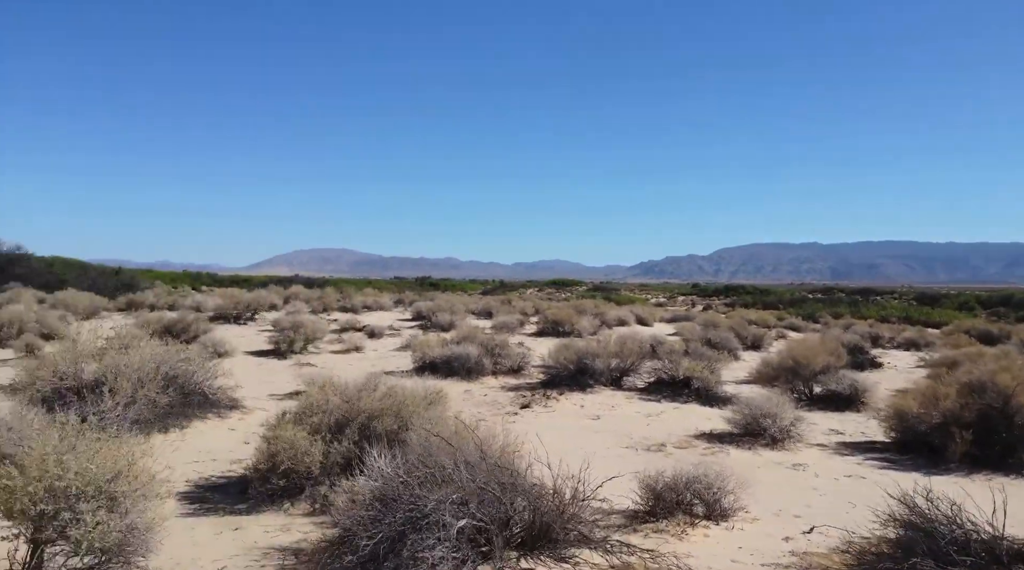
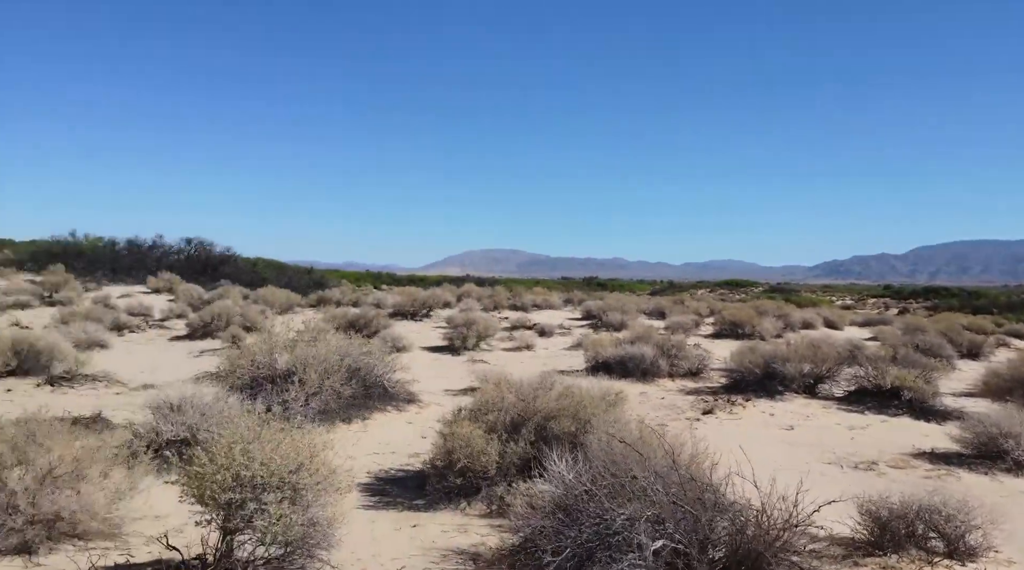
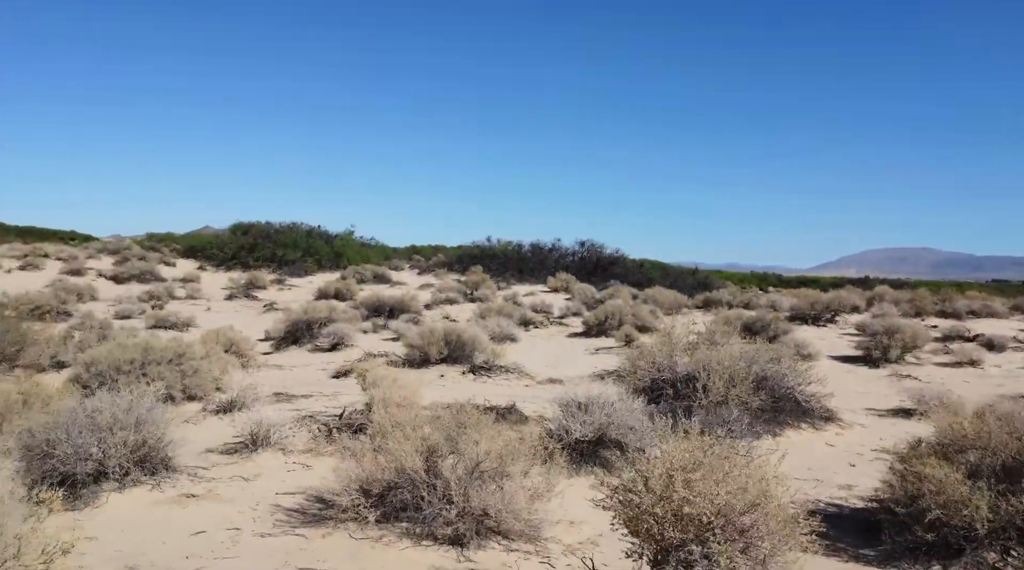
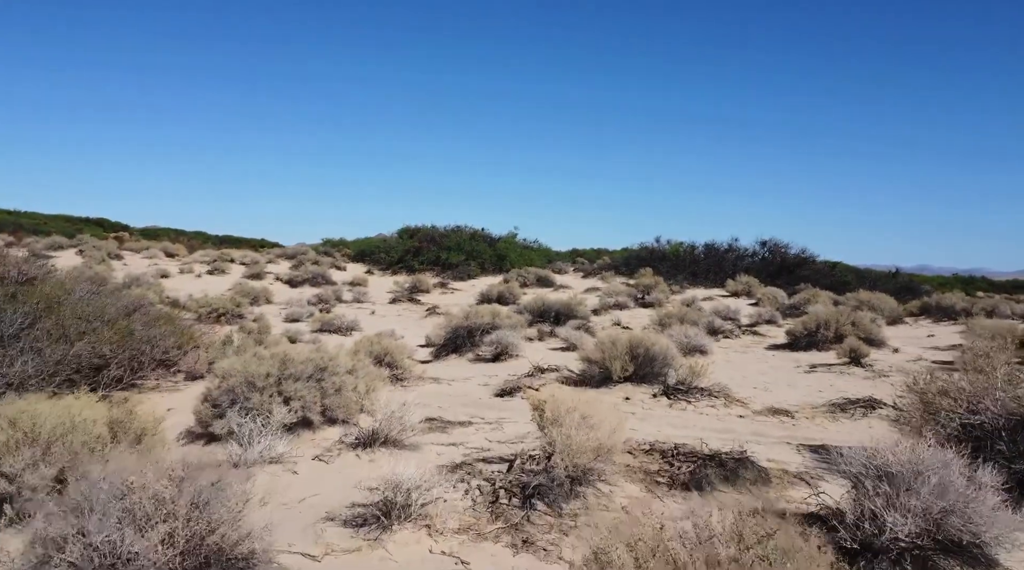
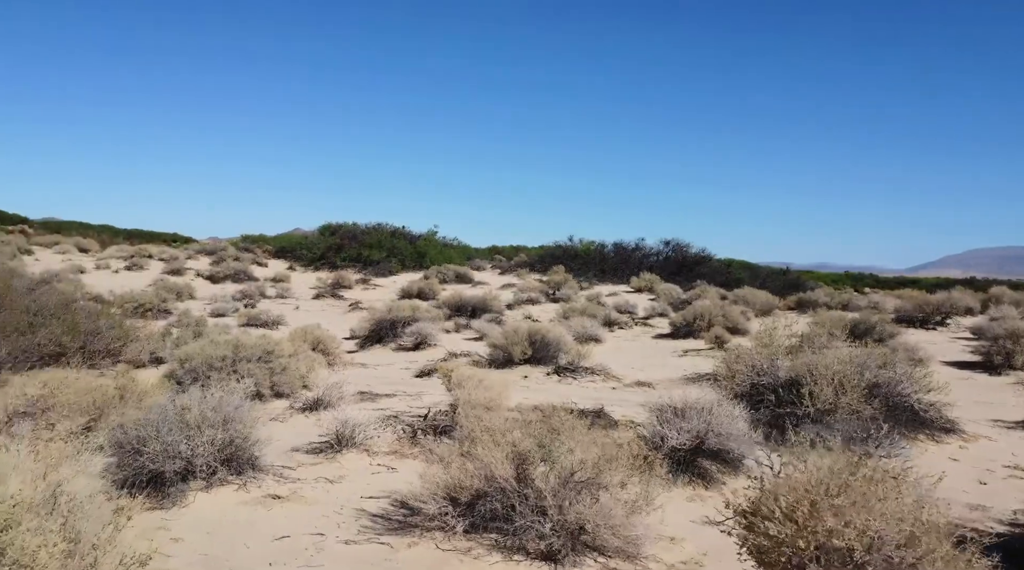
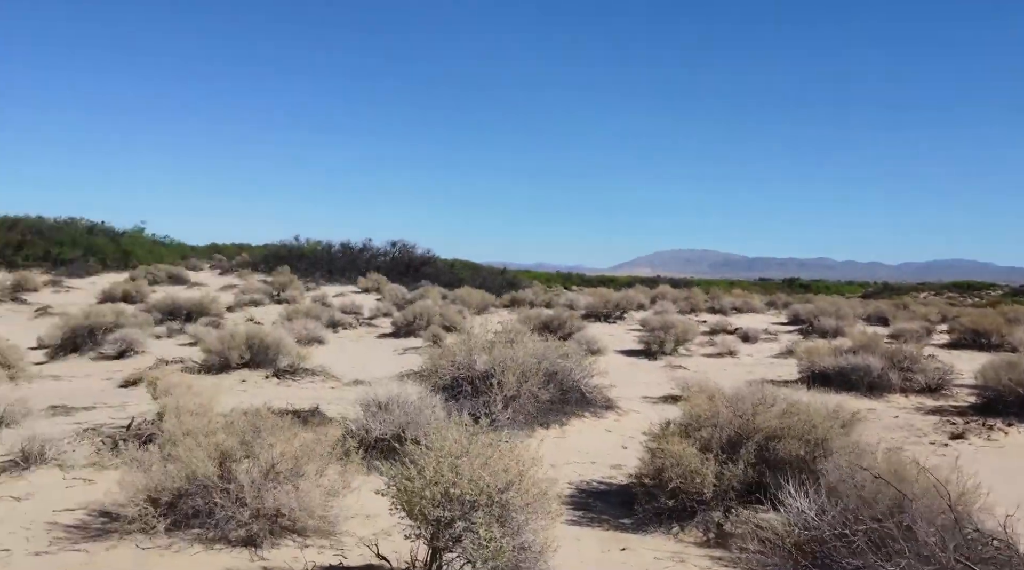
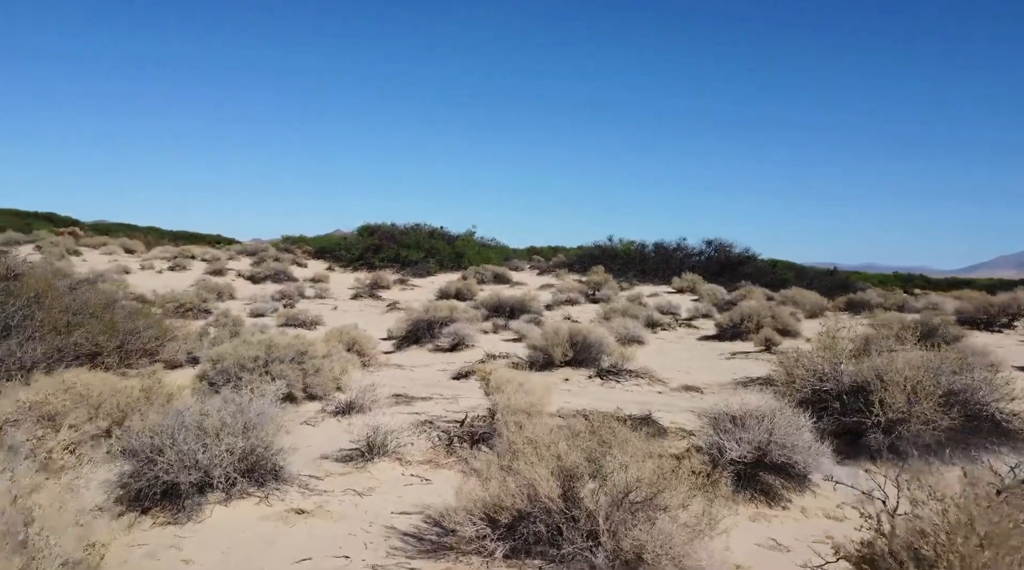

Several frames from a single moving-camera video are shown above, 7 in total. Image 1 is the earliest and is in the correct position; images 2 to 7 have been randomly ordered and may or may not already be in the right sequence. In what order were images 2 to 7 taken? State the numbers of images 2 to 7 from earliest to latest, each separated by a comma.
2, 6, 3, 5, 7, 4
